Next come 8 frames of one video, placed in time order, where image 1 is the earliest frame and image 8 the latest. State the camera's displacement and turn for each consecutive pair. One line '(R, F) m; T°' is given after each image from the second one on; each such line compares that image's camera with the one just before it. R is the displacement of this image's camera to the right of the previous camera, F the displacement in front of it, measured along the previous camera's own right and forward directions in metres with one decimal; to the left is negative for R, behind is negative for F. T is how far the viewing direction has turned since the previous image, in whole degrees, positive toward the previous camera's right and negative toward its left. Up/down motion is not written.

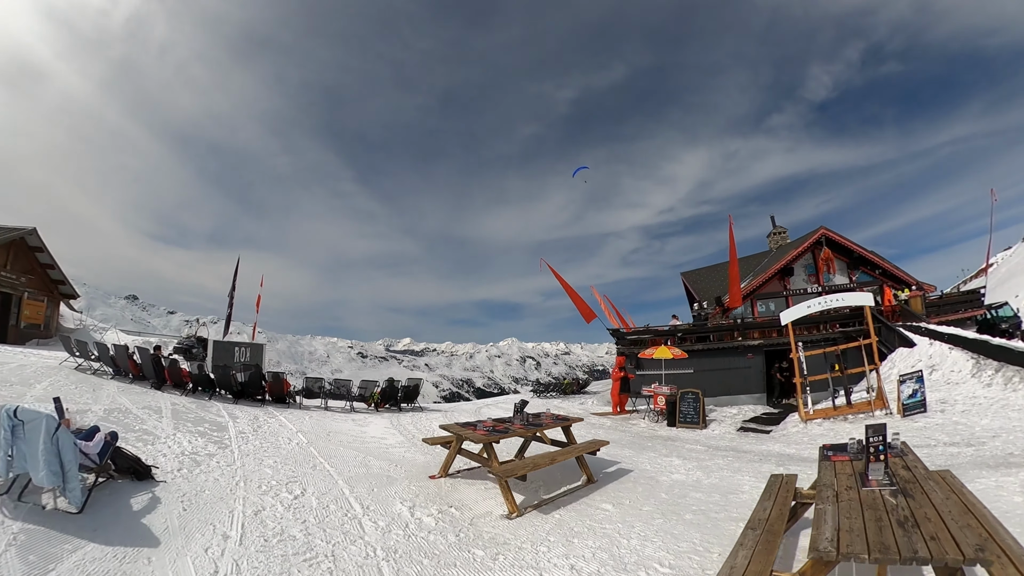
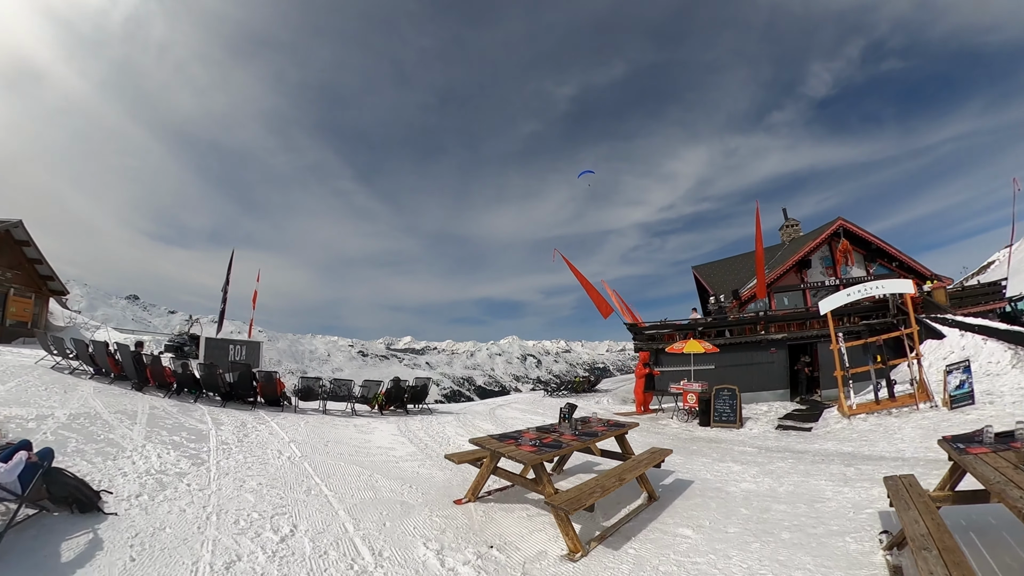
(-0.5, +1.3) m; 0°
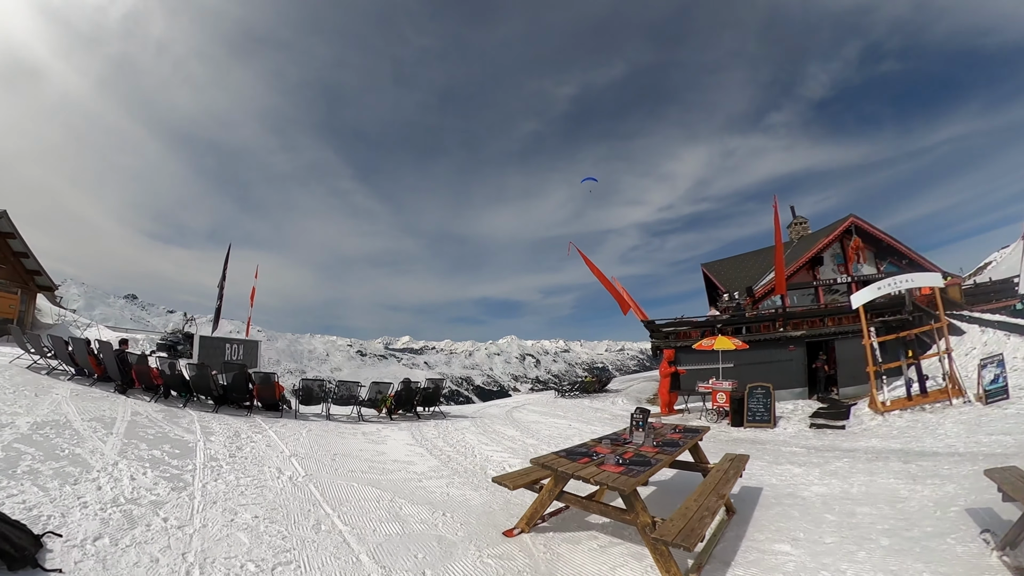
(-0.6, +1.1) m; 0°
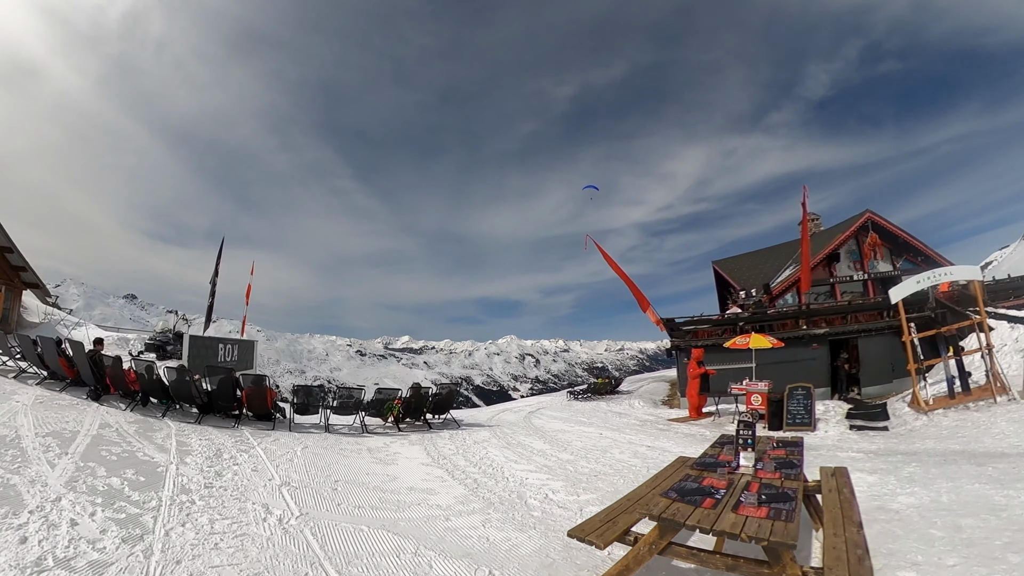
(-0.5, +1.2) m; 0°
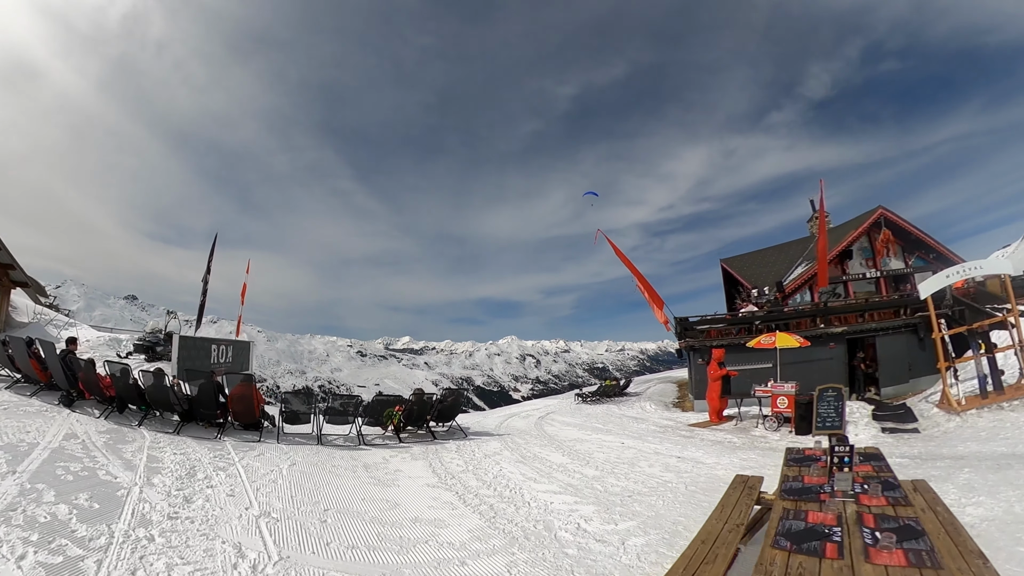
(-0.2, +0.9) m; 0°
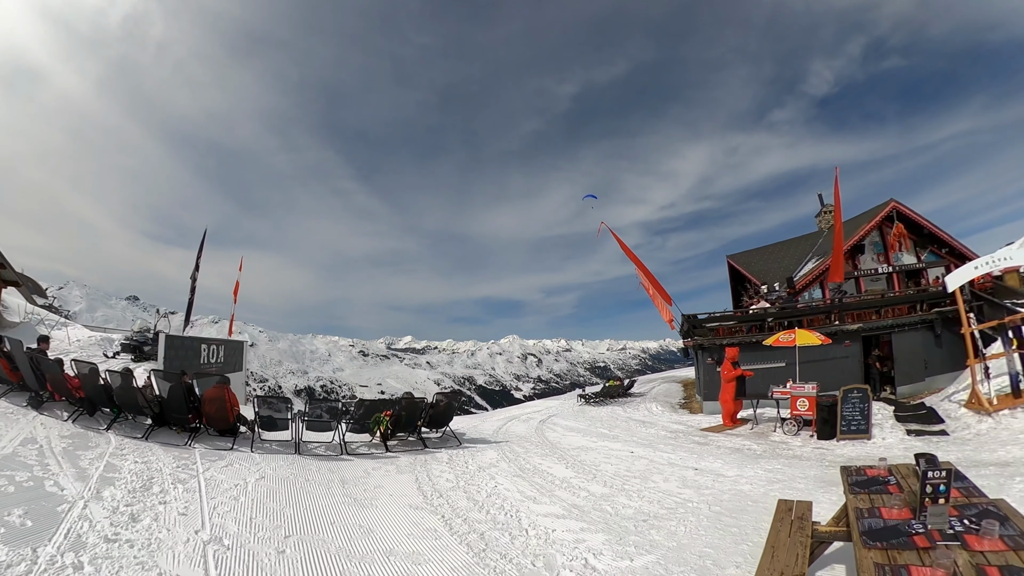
(+0.1, +0.8) m; 0°
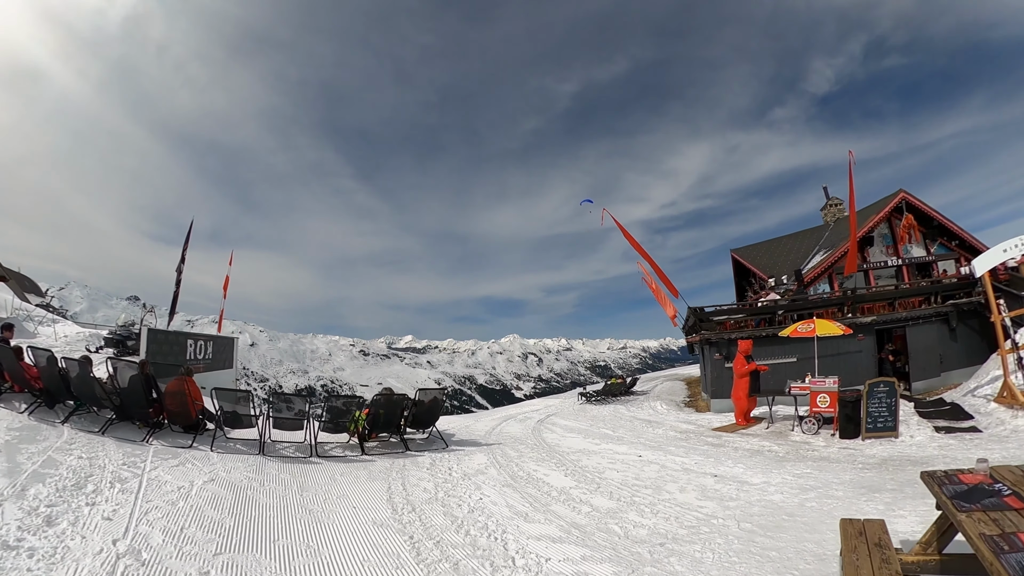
(+0.1, +0.9) m; 0°
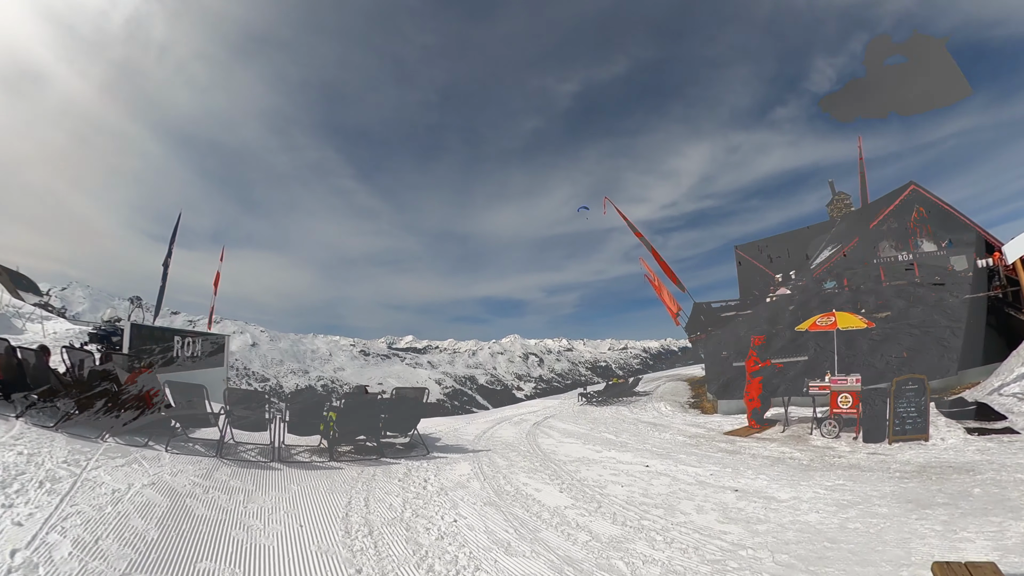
(+0.2, +0.9) m; 0°
